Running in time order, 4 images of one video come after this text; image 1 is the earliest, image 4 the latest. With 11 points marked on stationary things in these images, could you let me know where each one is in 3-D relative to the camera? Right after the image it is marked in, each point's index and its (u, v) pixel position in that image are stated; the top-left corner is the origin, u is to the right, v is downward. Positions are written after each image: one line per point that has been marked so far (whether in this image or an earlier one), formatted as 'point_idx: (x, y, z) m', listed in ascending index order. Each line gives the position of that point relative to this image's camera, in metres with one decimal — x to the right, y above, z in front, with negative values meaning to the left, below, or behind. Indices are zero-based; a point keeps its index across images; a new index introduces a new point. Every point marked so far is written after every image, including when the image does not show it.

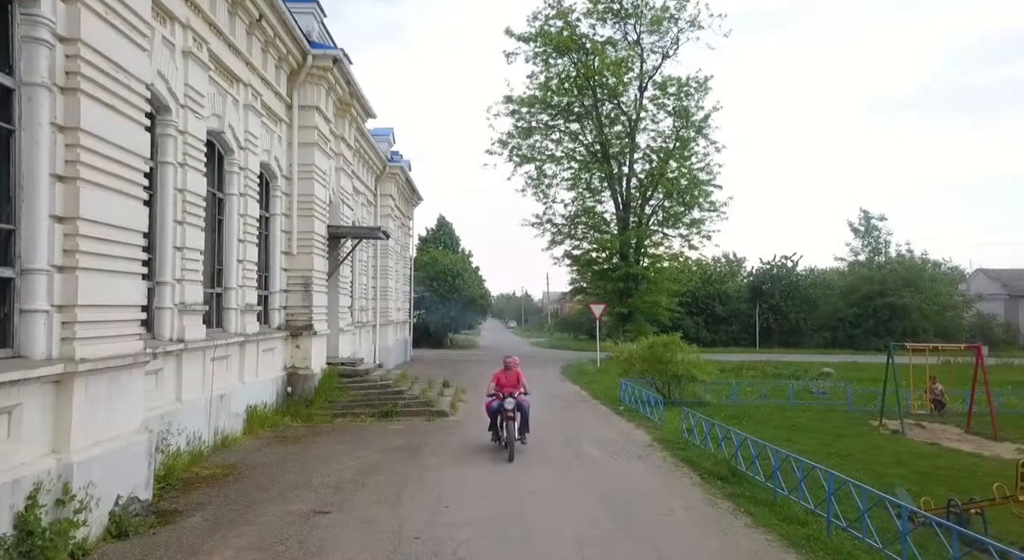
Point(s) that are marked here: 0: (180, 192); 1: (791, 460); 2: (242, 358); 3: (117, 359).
0: (-4.7, +1.2, +9.7) m
1: (+3.7, -2.4, +9.3) m
2: (-4.9, -1.4, +12.4) m
3: (-4.1, -0.8, +7.1) m
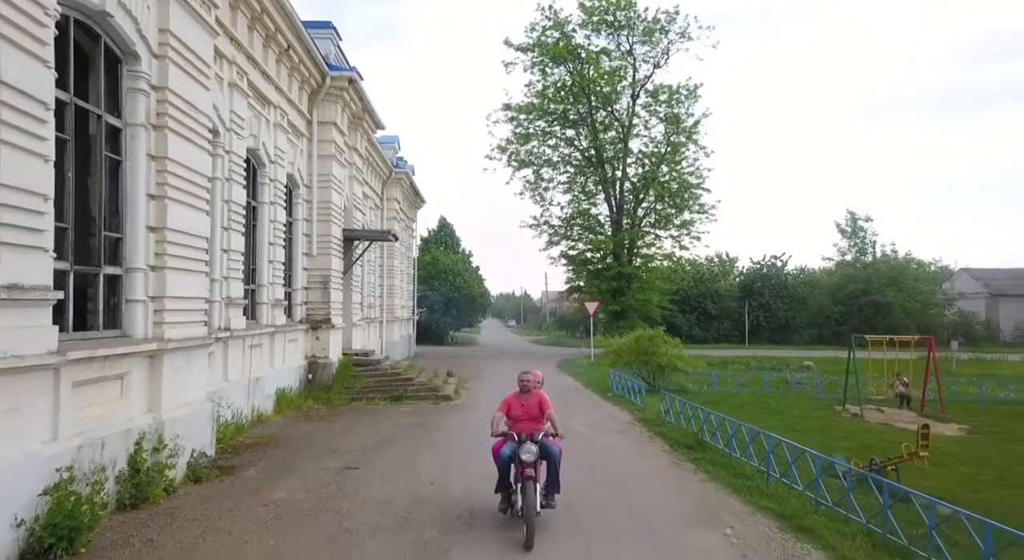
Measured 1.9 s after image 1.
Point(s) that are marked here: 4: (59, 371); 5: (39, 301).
0: (-4.7, +1.3, +11.4) m
1: (+3.6, -2.4, +11.0) m
2: (-4.9, -1.4, +14.1) m
3: (-4.1, -0.8, +8.8) m
4: (-4.1, -0.8, +6.2) m
5: (-4.0, -0.2, +5.8) m
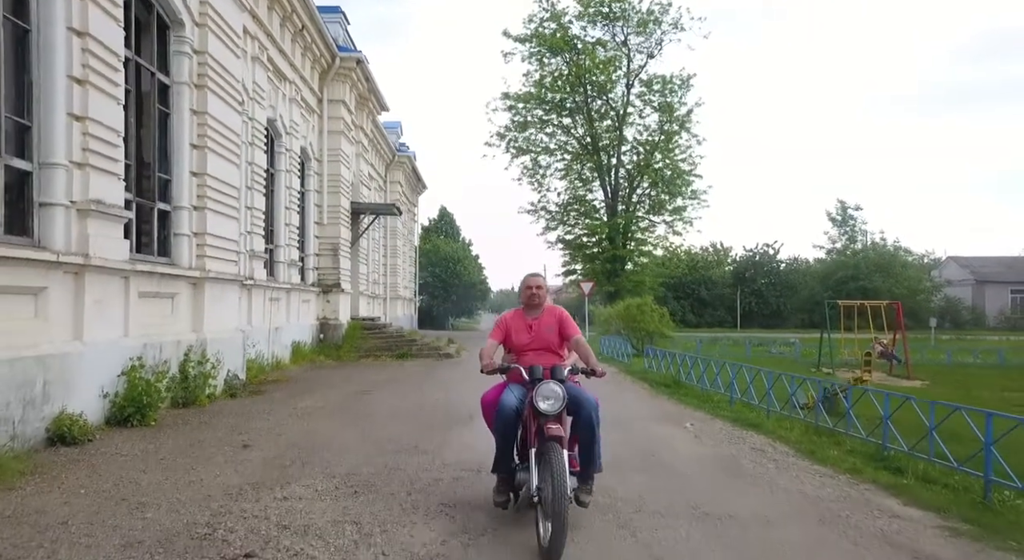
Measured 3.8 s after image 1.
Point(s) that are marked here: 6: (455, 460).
0: (-4.8, +2.1, +12.7) m
1: (+3.6, -1.5, +12.3) m
2: (-5.0, -0.5, +15.4) m
3: (-4.2, +0.1, +10.1) m
4: (-4.2, 0.0, +7.5) m
5: (-4.1, +0.6, +7.1) m
6: (-0.5, -1.6, +6.1) m
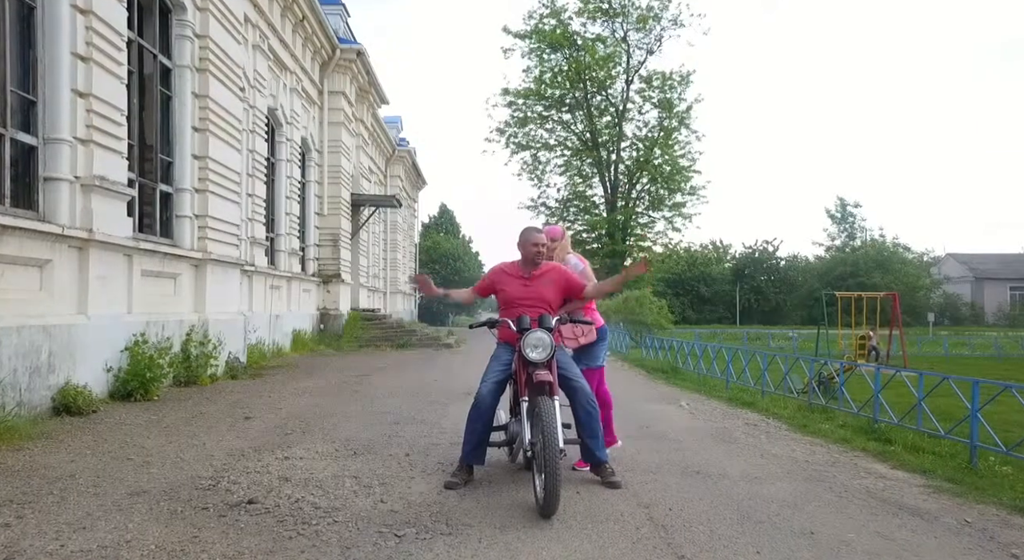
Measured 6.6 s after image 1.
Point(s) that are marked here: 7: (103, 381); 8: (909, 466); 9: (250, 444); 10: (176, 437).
0: (-4.8, +2.4, +12.8) m
1: (+3.5, -1.3, +12.4) m
2: (-5.0, -0.3, +15.5) m
3: (-4.2, +0.3, +10.2) m
4: (-4.2, +0.3, +7.6) m
5: (-4.1, +0.9, +7.2) m
6: (-0.5, -1.3, +6.2) m
7: (-4.1, -1.0, +6.9) m
8: (+3.0, -1.4, +5.2) m
9: (-2.0, -1.3, +5.4) m
10: (-2.7, -1.3, +5.6) m
